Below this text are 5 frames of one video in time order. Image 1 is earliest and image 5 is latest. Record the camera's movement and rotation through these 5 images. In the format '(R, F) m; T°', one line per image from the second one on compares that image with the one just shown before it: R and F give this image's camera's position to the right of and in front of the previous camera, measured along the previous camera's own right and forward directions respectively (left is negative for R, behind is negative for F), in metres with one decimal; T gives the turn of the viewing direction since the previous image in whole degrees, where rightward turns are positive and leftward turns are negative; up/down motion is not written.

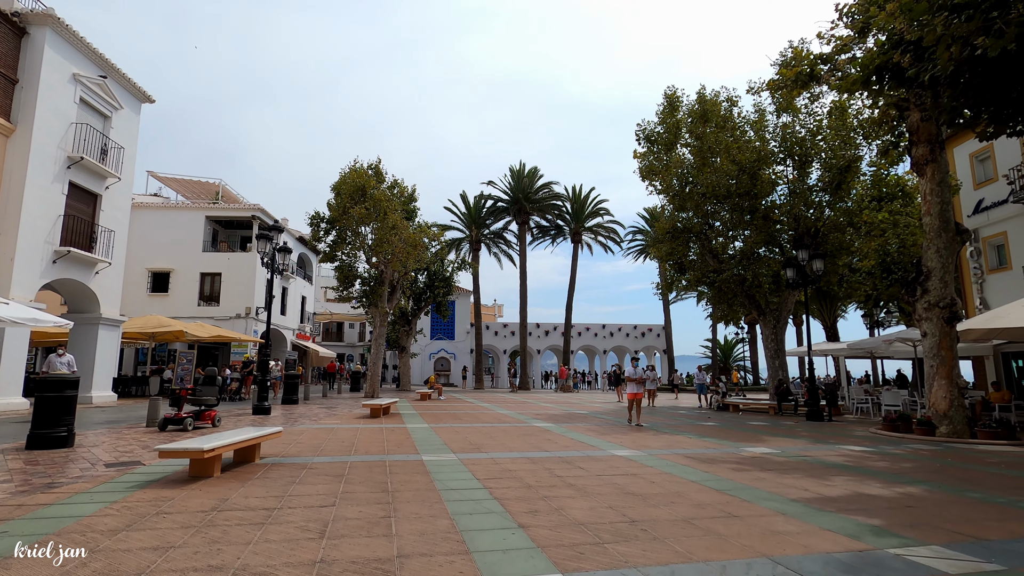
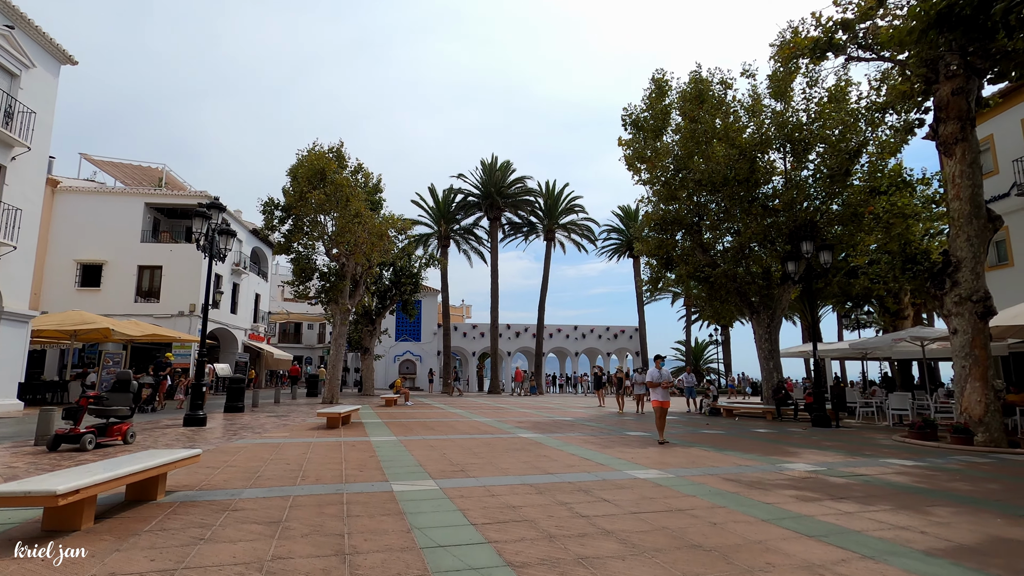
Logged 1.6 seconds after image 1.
(-0.4, +1.8) m; +4°
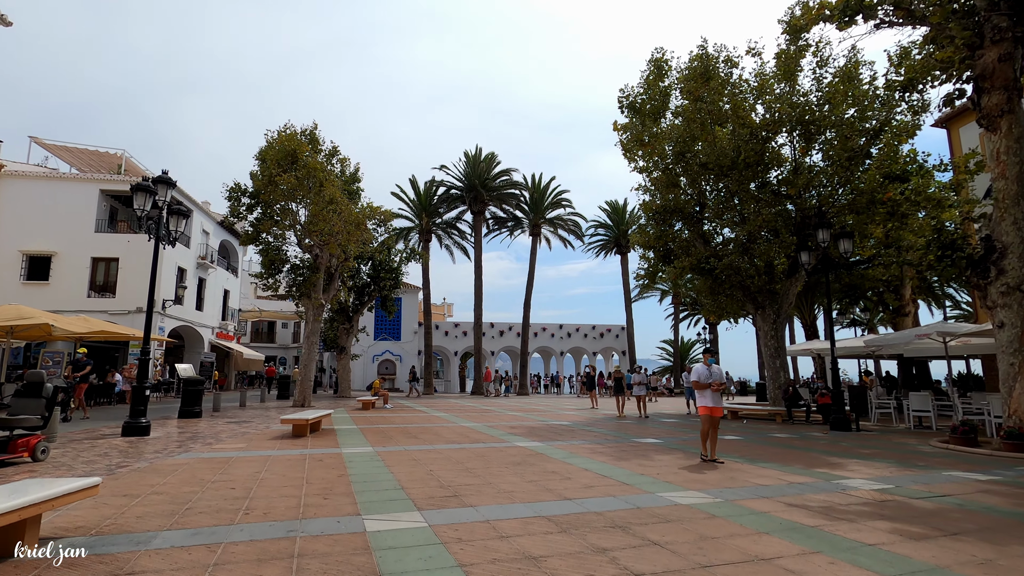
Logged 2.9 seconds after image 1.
(-0.3, +1.5) m; +2°
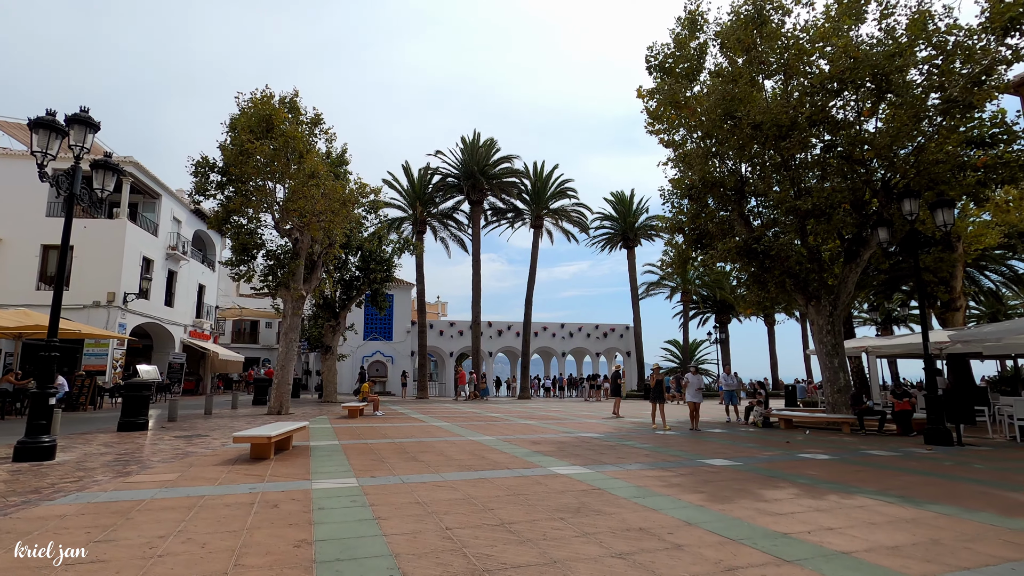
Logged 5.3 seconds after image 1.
(-0.6, +2.6) m; +1°
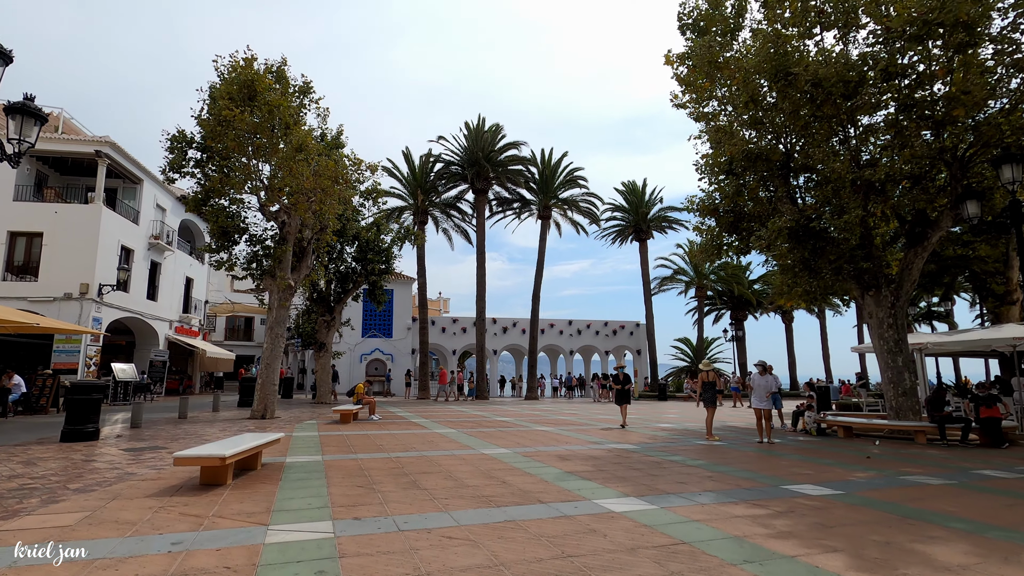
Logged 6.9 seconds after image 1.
(-0.3, +1.9) m; 0°
